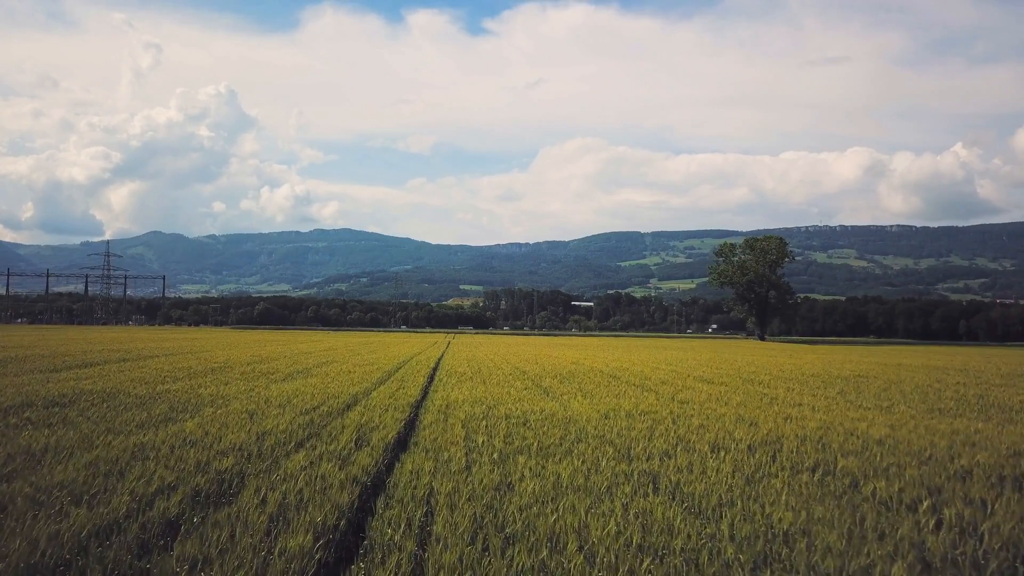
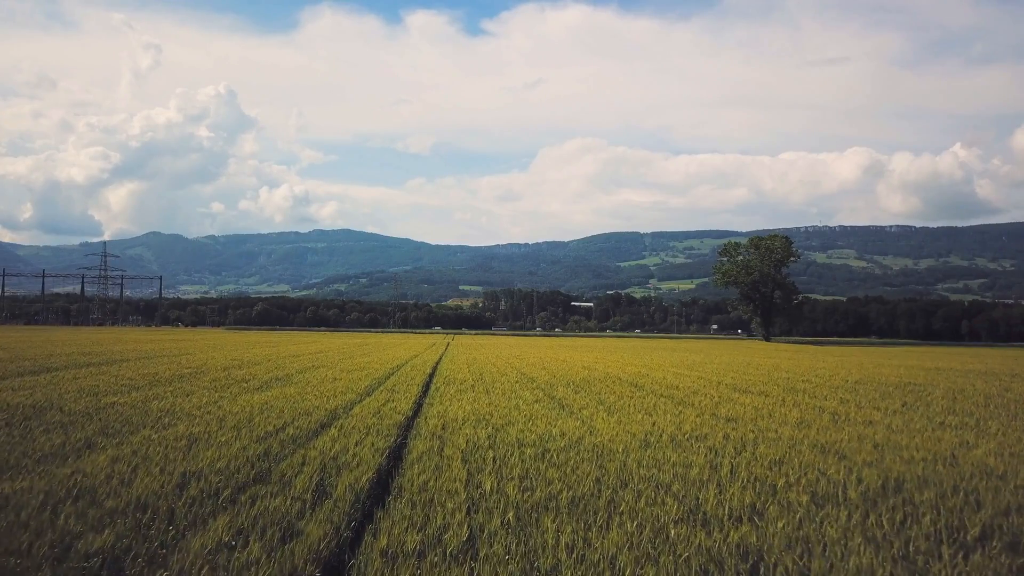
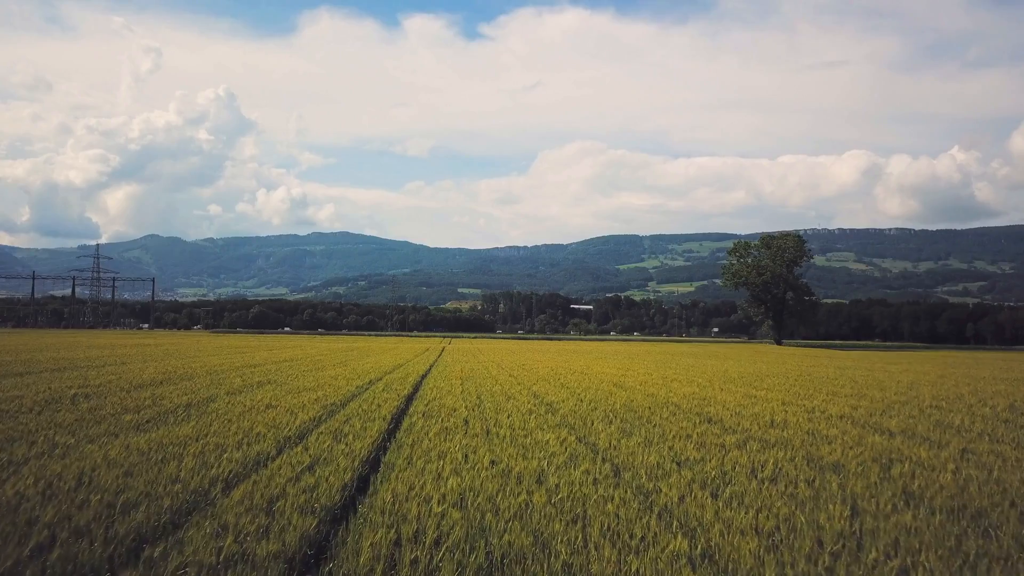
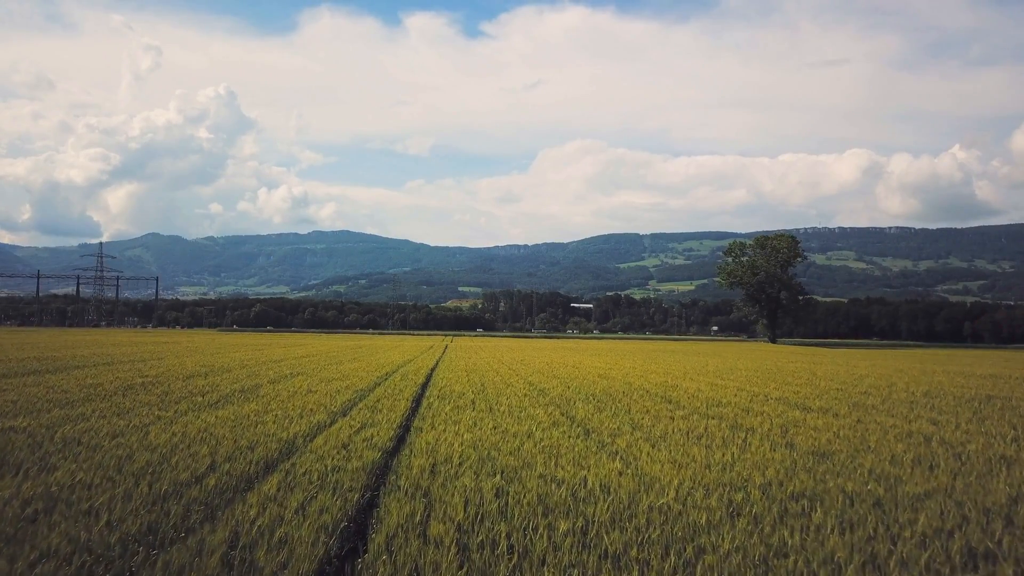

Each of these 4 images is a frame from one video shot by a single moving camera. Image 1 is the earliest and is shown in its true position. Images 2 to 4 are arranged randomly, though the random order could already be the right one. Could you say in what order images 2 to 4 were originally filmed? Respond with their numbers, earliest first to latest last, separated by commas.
2, 4, 3
